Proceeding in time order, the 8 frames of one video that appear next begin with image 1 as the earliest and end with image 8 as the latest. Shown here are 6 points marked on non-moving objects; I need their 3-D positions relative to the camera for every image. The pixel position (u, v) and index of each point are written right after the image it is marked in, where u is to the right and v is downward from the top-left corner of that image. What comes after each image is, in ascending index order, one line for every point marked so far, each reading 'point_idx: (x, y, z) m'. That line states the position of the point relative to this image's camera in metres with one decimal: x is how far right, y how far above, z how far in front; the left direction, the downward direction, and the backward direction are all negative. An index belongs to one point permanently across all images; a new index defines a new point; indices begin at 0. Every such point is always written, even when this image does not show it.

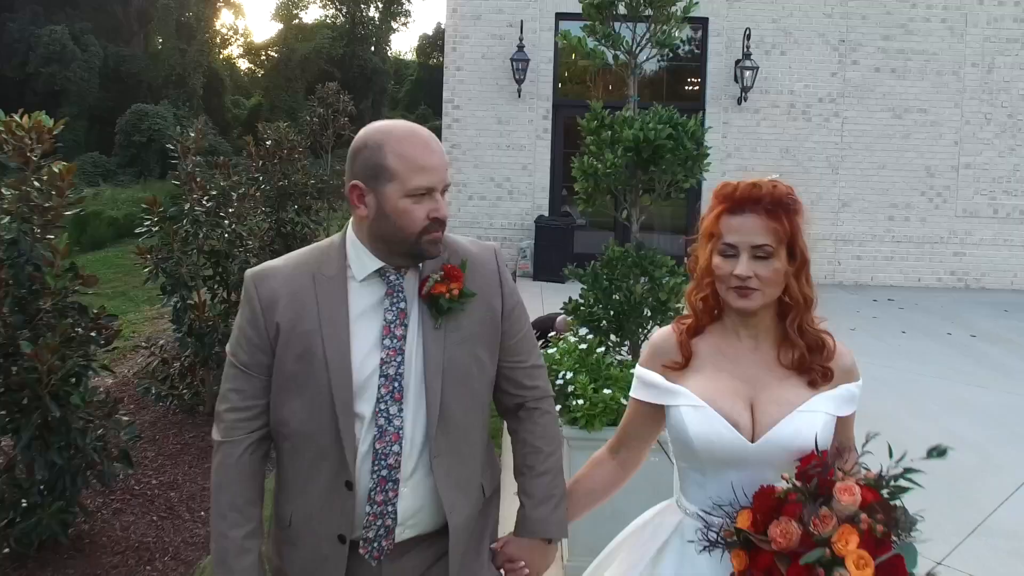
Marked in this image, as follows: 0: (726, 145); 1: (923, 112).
0: (+1.9, +1.3, +8.5) m
1: (+3.6, +1.5, +8.4) m
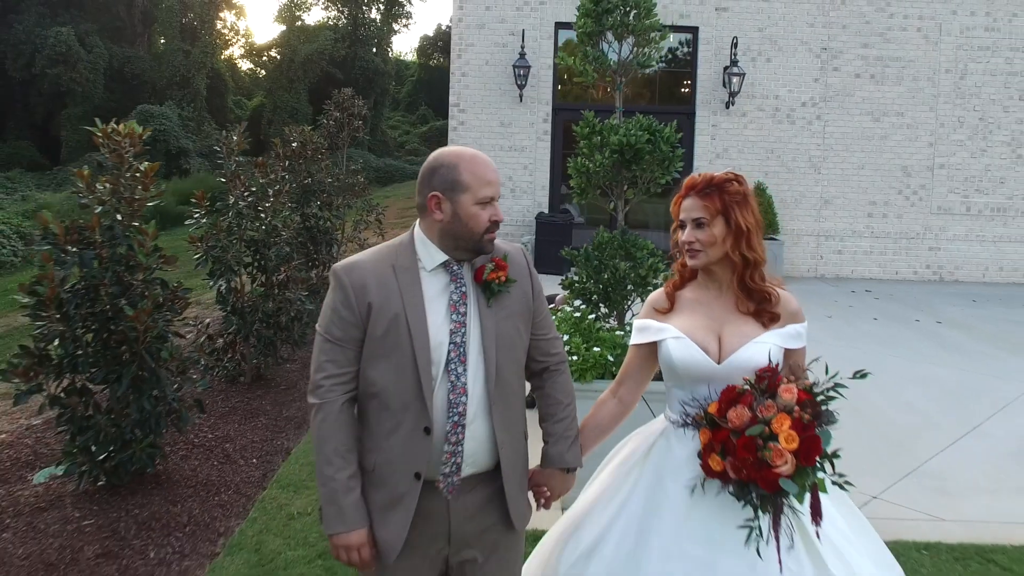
0: (+1.9, +1.3, +9.1) m
1: (+3.6, +1.6, +9.0) m
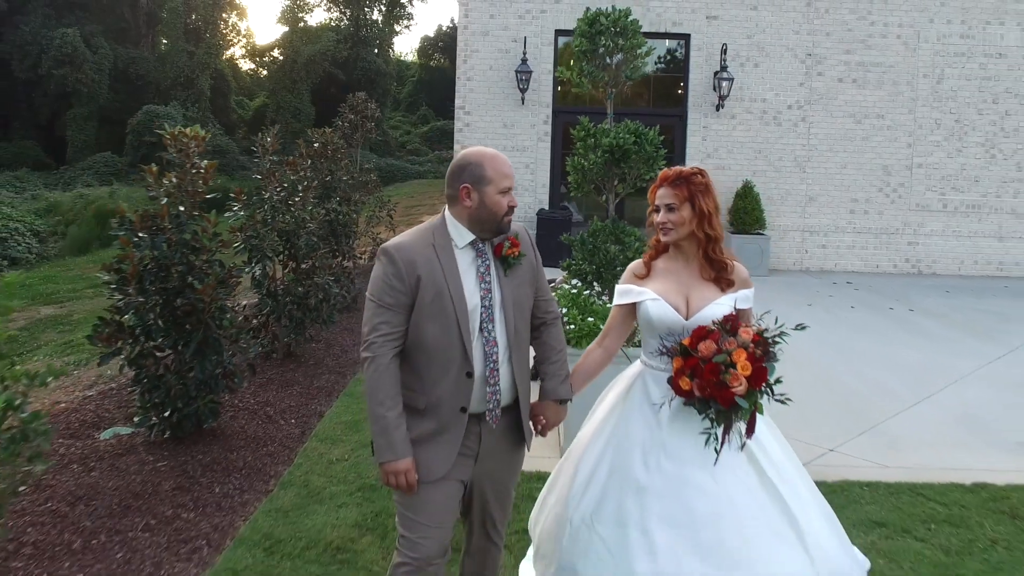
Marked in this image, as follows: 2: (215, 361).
0: (+1.9, +1.4, +9.6) m
1: (+3.6, +1.7, +9.5) m
2: (-1.1, -0.3, +3.7) m
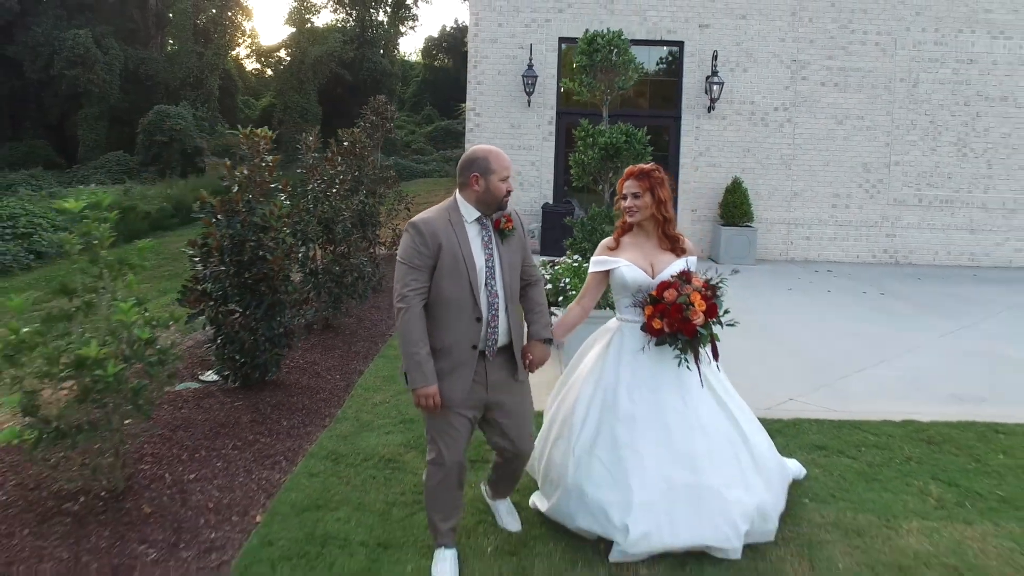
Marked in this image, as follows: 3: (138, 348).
0: (+2.0, +1.5, +10.4) m
1: (+3.7, +1.8, +10.2) m
2: (-1.1, -0.2, +4.4) m
3: (-1.2, -0.2, +3.2) m
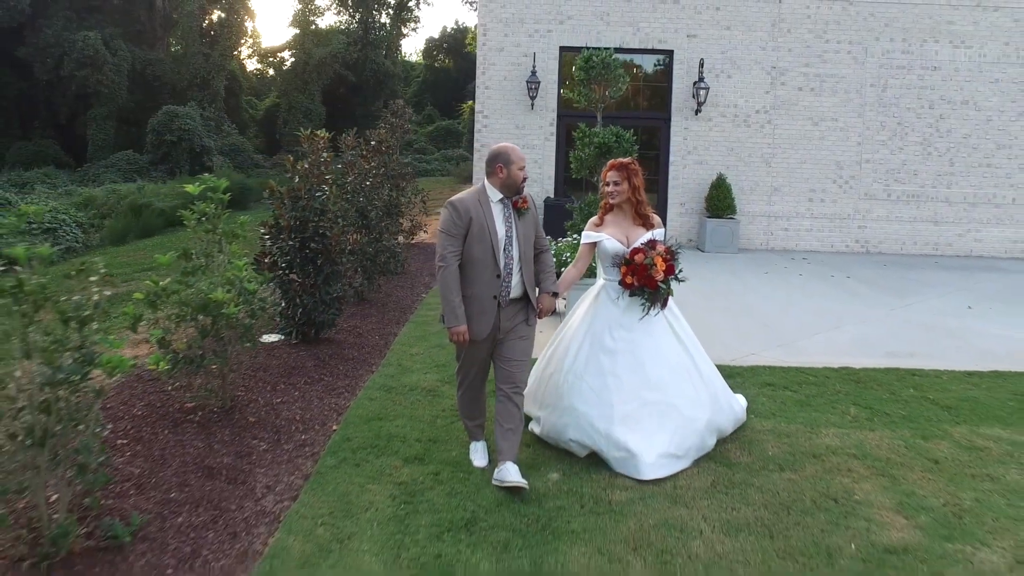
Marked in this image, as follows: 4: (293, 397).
0: (+2.1, +1.7, +11.4) m
1: (+3.8, +2.0, +11.2) m
2: (-1.0, 0.0, +5.4) m
3: (-1.1, 0.0, +4.2) m
4: (-1.0, -0.5, +4.5) m
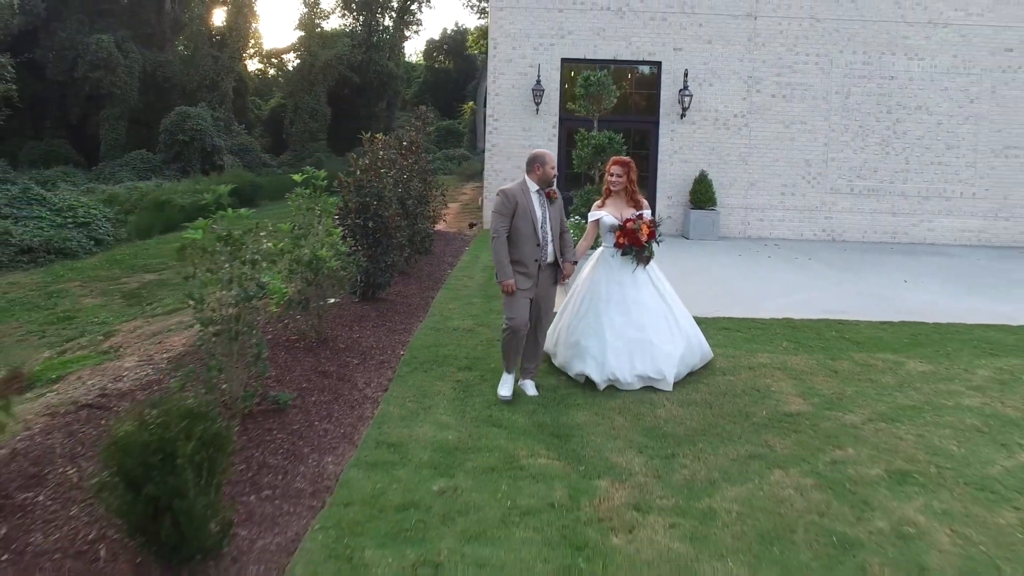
0: (+2.2, +1.9, +12.9) m
1: (+3.9, +2.2, +12.7) m
2: (-0.9, +0.2, +6.9) m
3: (-1.0, +0.2, +5.7) m
4: (-0.9, -0.3, +6.0) m
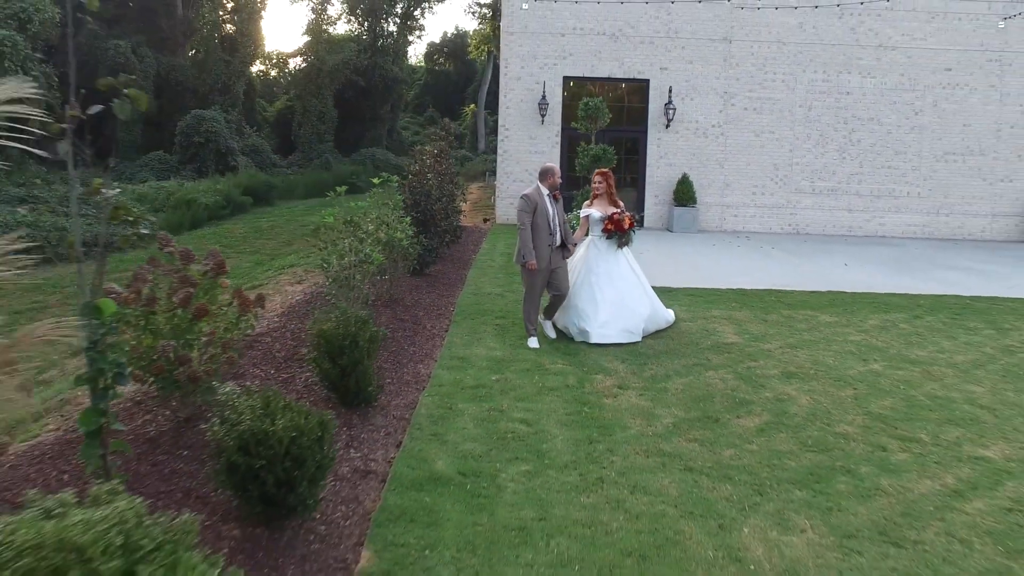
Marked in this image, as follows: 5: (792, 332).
0: (+2.3, +2.1, +14.9) m
1: (+4.0, +2.4, +14.8) m
2: (-0.7, +0.4, +8.9) m
3: (-0.9, +0.4, +7.7) m
4: (-0.7, -0.1, +8.0) m
5: (+2.0, -0.3, +6.8) m
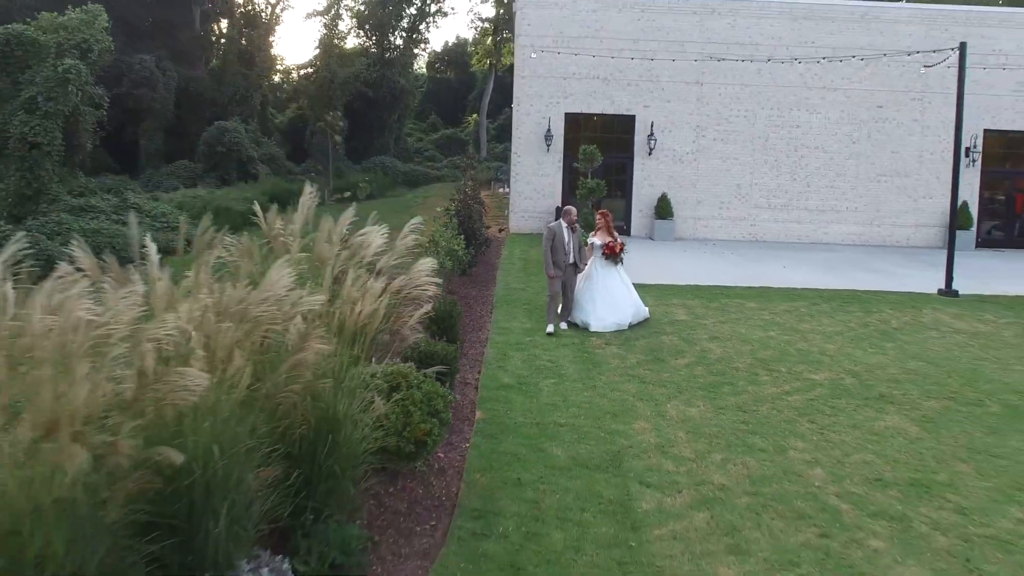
0: (+2.5, +2.2, +18.2) m
1: (+4.2, +2.4, +18.1) m
2: (-0.5, +0.5, +12.2) m
3: (-0.6, +0.4, +11.0) m
4: (-0.5, 0.0, +11.3) m
5: (+2.2, -0.3, +10.1) m
